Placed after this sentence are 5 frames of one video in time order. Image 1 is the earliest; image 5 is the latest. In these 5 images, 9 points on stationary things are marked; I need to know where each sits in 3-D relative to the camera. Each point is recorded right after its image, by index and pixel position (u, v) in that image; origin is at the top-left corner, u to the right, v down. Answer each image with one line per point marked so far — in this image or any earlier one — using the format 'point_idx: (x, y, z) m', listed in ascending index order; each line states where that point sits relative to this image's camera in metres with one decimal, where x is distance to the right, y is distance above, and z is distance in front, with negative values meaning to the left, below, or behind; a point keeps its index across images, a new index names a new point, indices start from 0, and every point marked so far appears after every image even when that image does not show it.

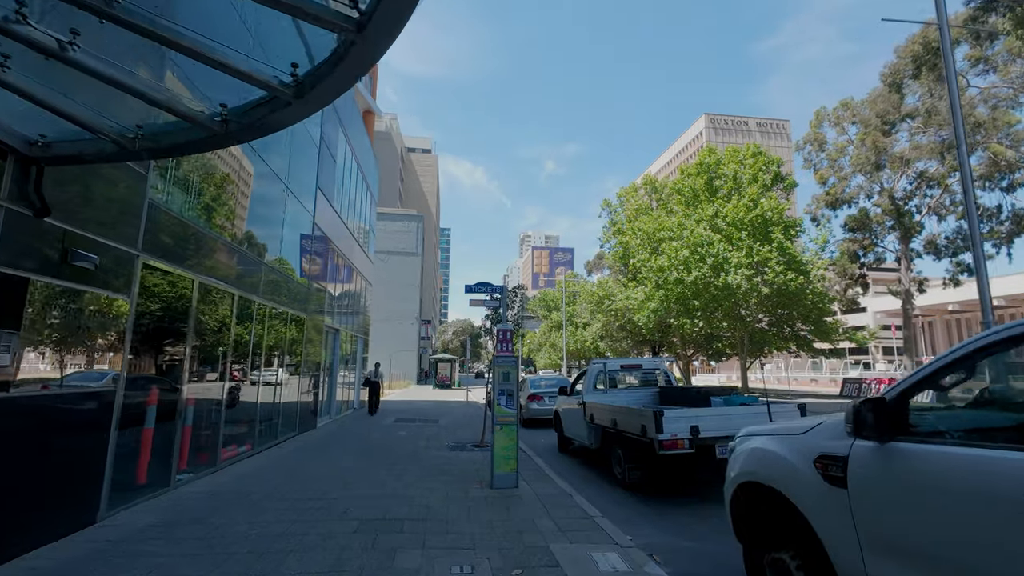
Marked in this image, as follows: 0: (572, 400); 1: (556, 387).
0: (+1.3, -2.4, +10.3) m
1: (+1.4, -3.3, +15.6) m
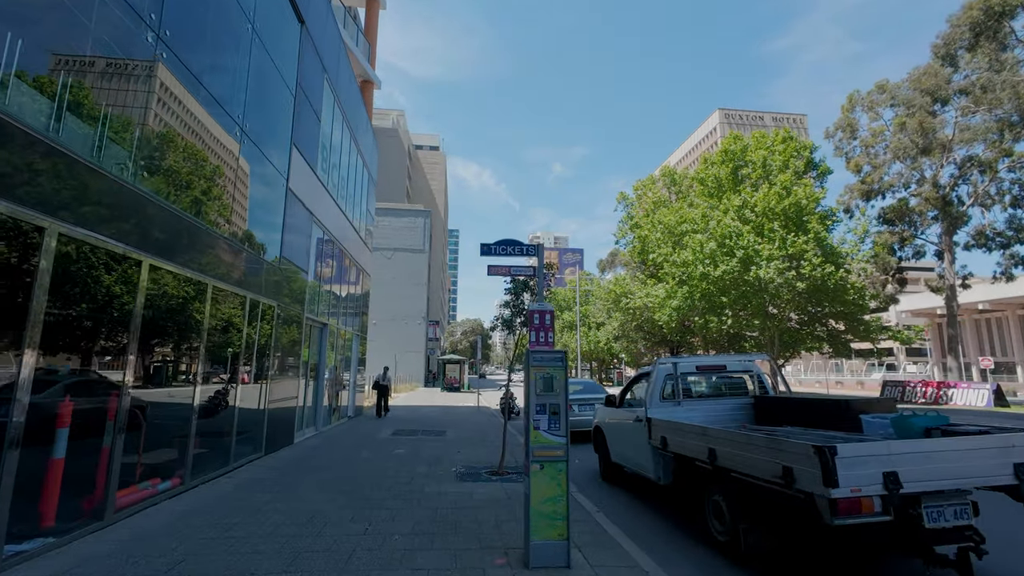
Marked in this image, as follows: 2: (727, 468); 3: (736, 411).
0: (+1.8, -2.0, +7.6) m
1: (+2.0, -2.9, +12.8) m
2: (+2.1, -1.8, +4.7) m
3: (+3.1, -1.7, +6.8) m
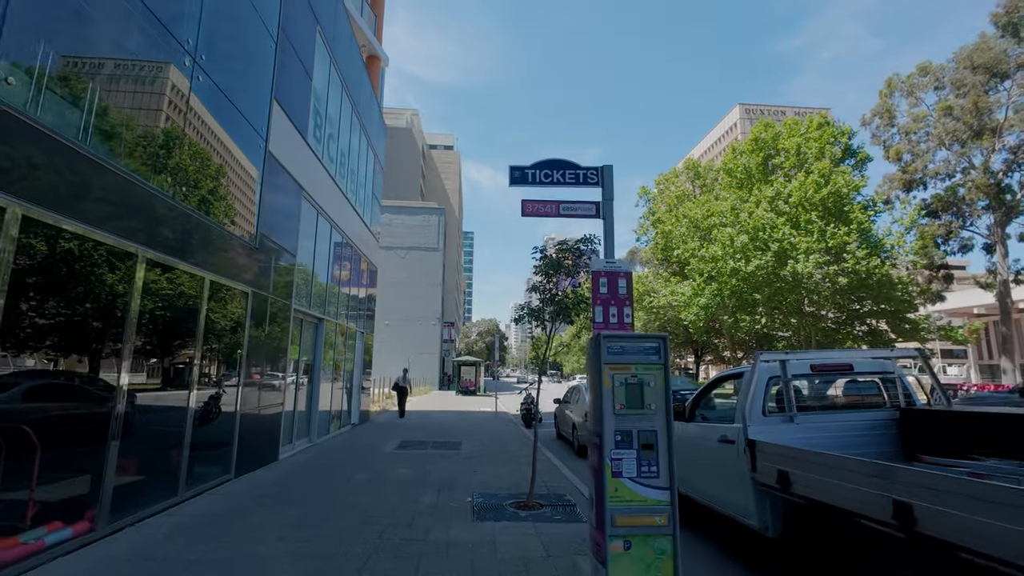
0: (+2.2, -1.6, +5.6) m
1: (+2.6, -2.6, +10.8) m
2: (+2.4, -1.4, +2.7) m
3: (+3.5, -1.4, +4.7) m
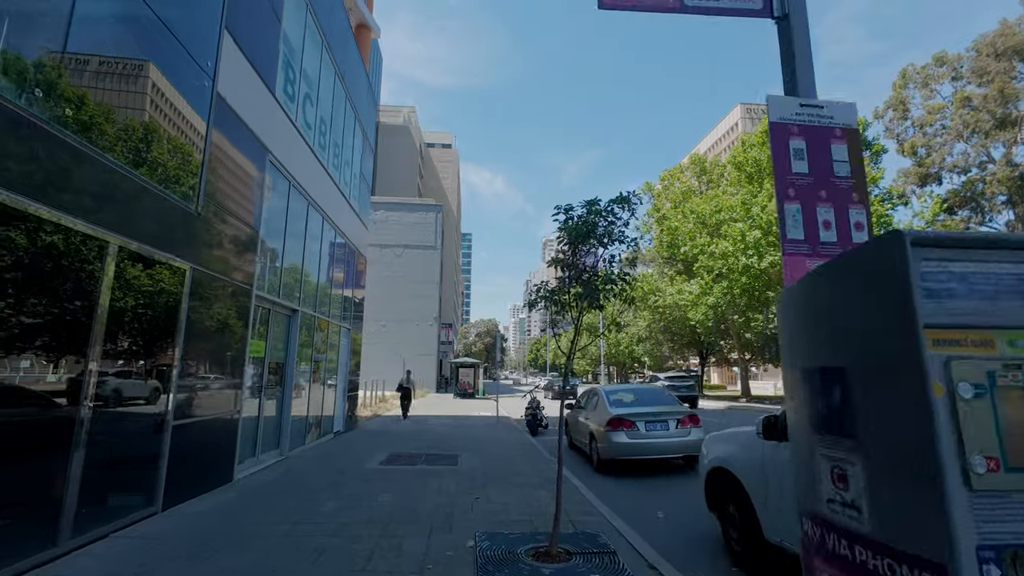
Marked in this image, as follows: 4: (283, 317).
0: (+2.3, -1.3, +3.9) m
1: (+2.7, -2.3, +9.1) m
2: (+2.6, -1.1, +1.0) m
3: (+3.7, -1.1, +3.0) m
4: (-5.0, -0.7, +10.7) m
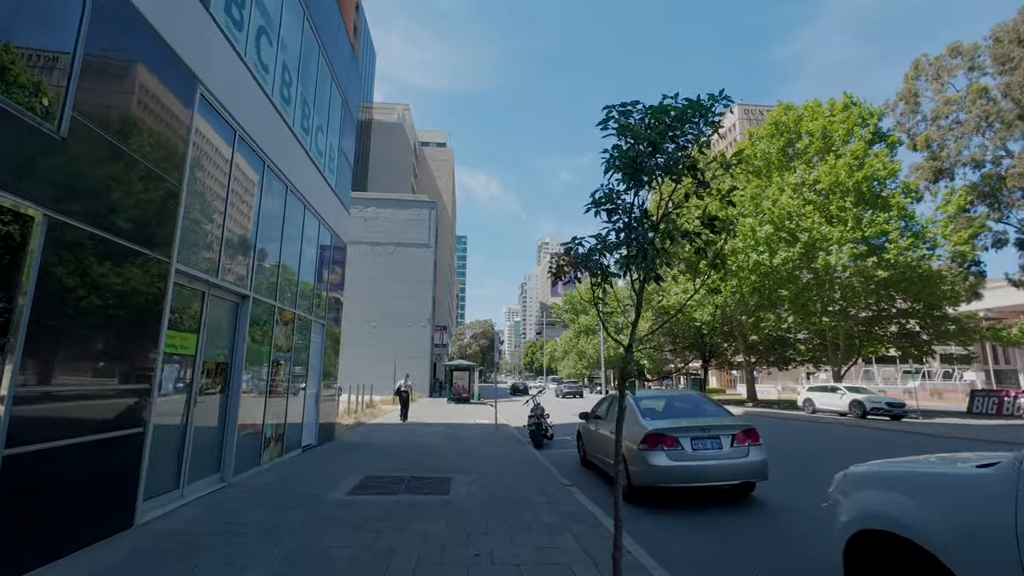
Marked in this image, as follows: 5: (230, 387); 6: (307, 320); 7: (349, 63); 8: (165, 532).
0: (+2.5, -1.0, +1.8) m
1: (+2.8, -1.9, +7.1) m
2: (+2.8, -0.7, -1.1) m
3: (+3.8, -0.7, +1.0) m
4: (-5.0, -0.3, +8.6) m
5: (-4.9, -1.8, +8.6) m
6: (-5.2, -0.8, +12.5) m
7: (-5.0, +7.0, +14.5) m
8: (-4.0, -2.8, +5.6) m
